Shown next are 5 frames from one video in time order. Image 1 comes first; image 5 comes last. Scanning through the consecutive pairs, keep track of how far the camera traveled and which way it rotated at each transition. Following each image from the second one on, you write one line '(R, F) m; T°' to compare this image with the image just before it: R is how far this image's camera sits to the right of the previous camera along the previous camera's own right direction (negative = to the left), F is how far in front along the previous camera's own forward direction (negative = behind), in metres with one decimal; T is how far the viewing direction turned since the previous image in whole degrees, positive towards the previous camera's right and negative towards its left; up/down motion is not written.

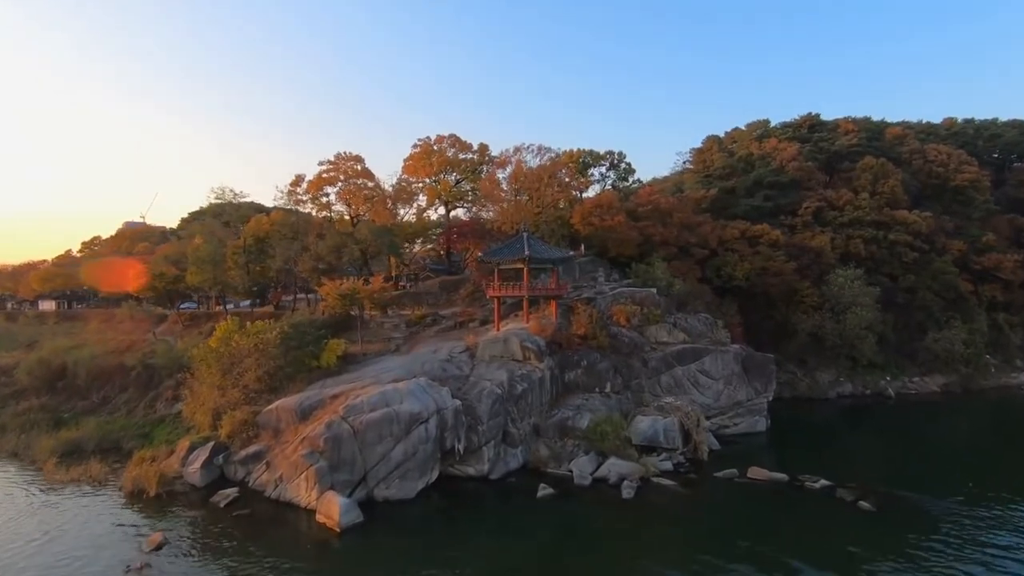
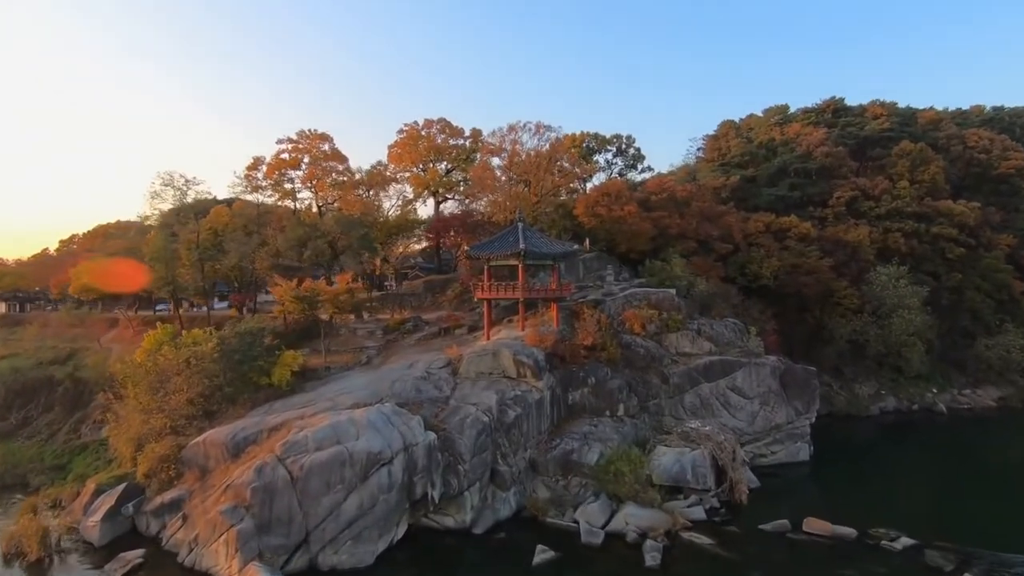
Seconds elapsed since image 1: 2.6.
(+0.4, +5.6) m; 0°
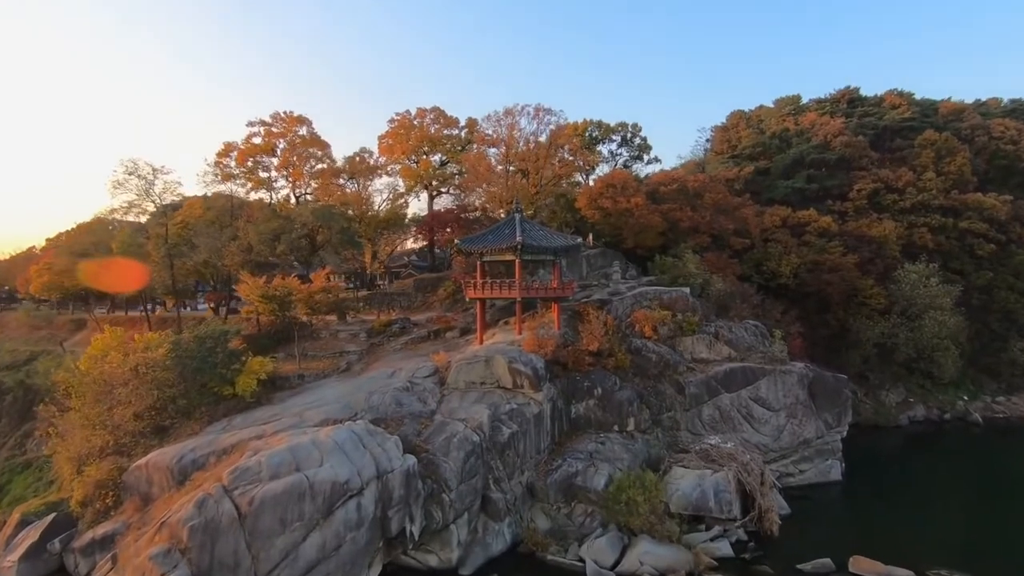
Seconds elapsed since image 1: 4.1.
(+0.2, +3.1) m; 0°
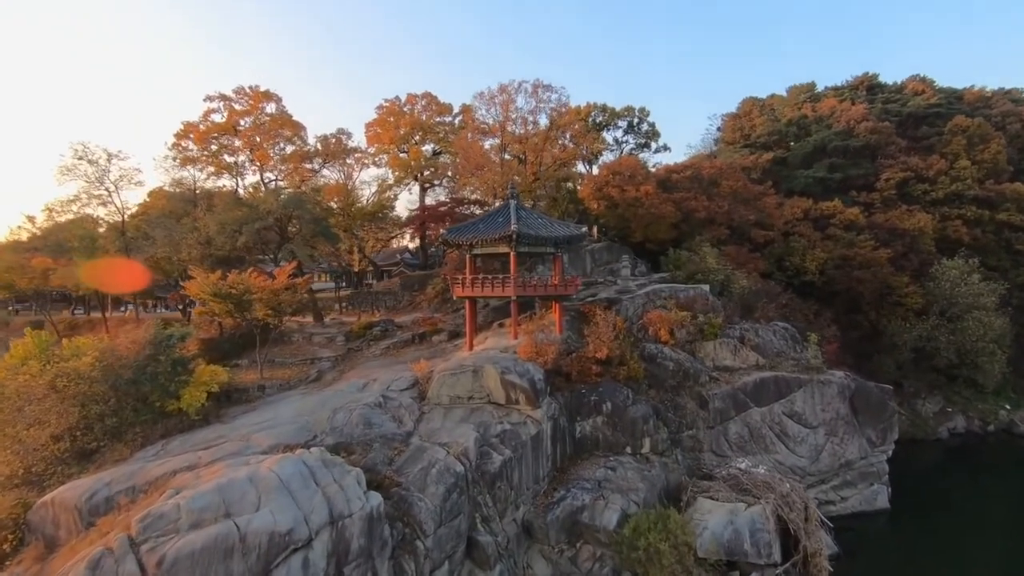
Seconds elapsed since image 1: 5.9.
(+0.2, +3.5) m; 0°
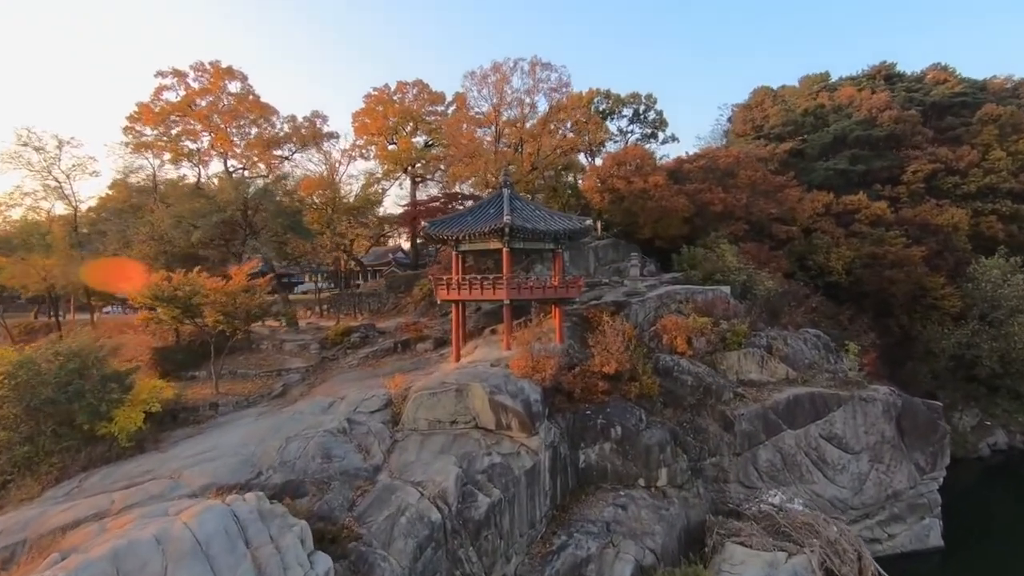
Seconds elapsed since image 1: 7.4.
(+0.2, +3.0) m; 0°
